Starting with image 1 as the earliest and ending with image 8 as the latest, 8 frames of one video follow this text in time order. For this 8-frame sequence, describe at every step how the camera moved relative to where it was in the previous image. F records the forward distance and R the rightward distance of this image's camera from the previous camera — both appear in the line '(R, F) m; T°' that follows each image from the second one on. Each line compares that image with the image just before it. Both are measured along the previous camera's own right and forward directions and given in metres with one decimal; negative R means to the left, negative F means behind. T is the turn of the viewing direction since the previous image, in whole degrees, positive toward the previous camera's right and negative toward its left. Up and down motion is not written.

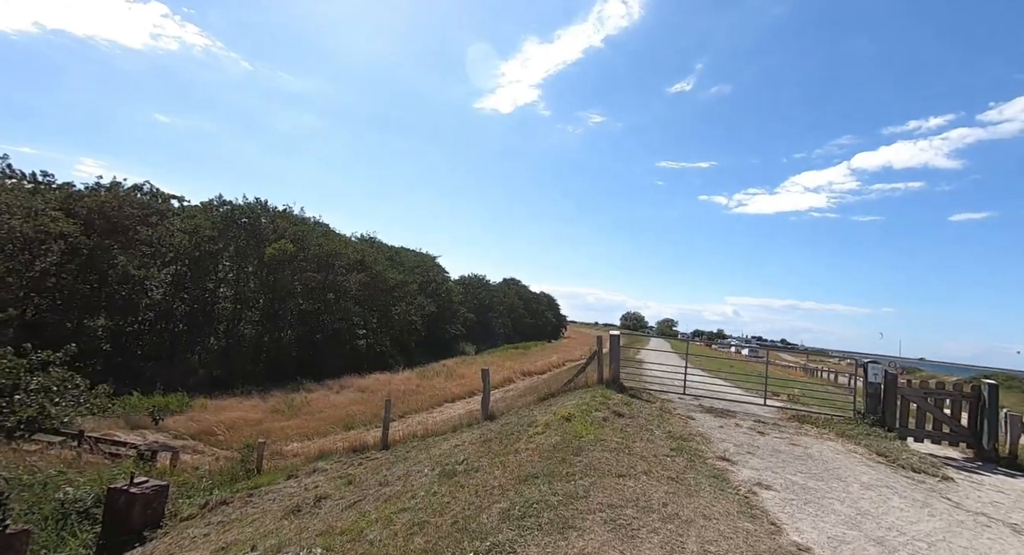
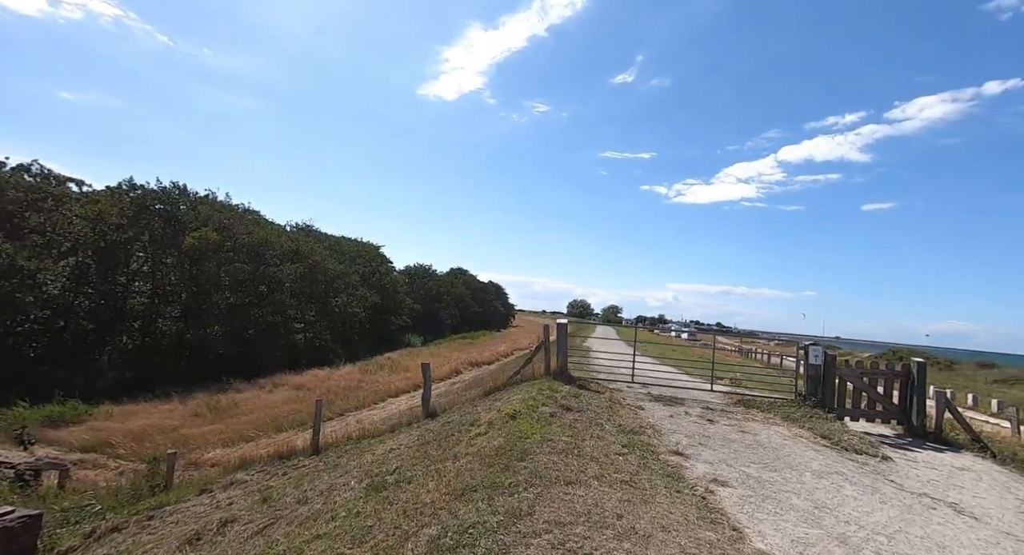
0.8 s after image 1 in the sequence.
(+0.1, +0.5) m; +6°
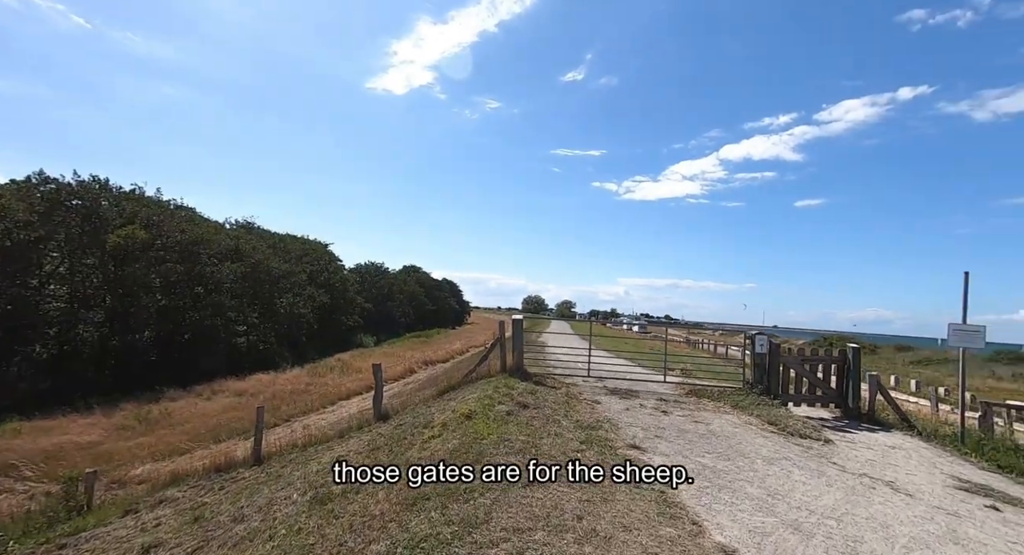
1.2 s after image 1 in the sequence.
(0.0, +0.2) m; +5°
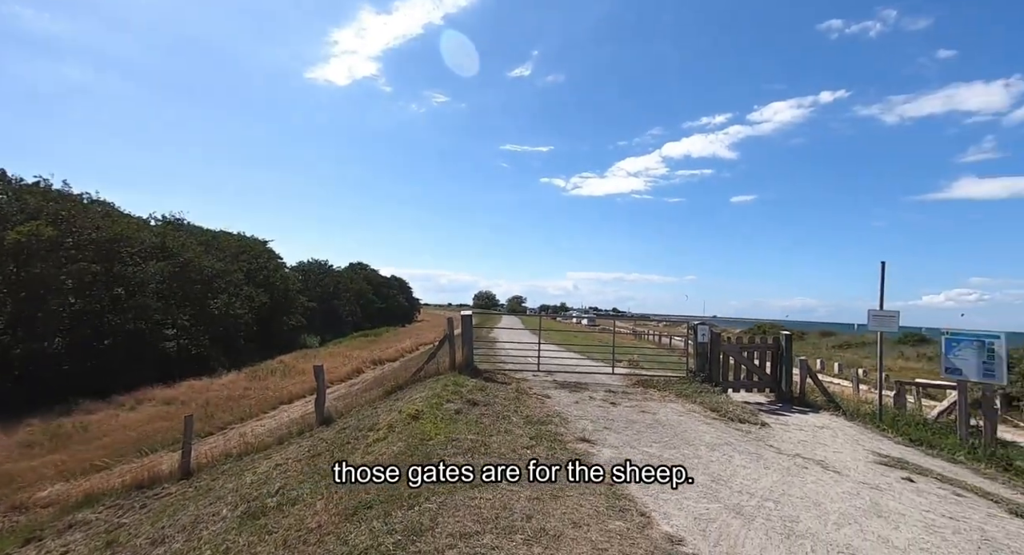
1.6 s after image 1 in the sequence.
(0.0, +0.1) m; +6°
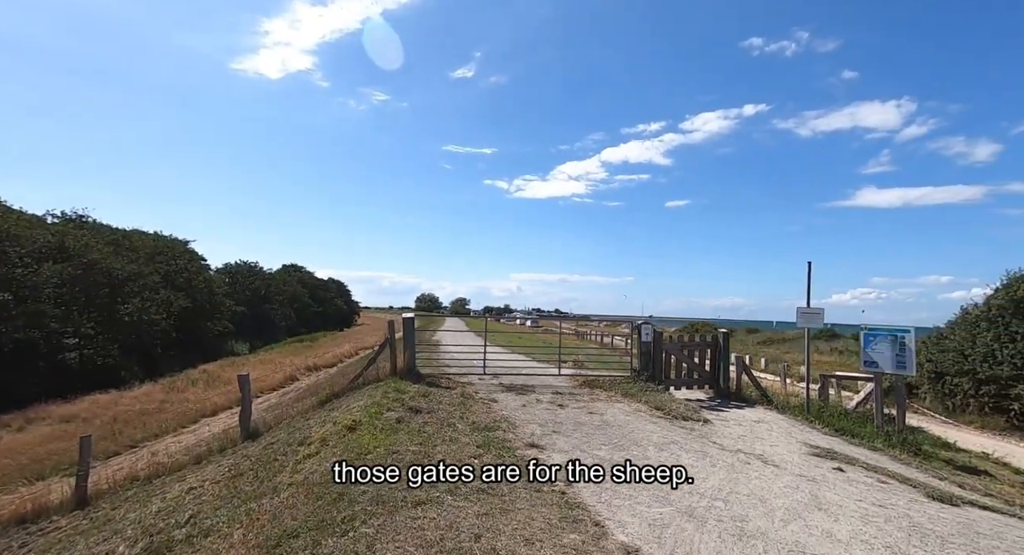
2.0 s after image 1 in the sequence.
(0.0, +0.2) m; +7°
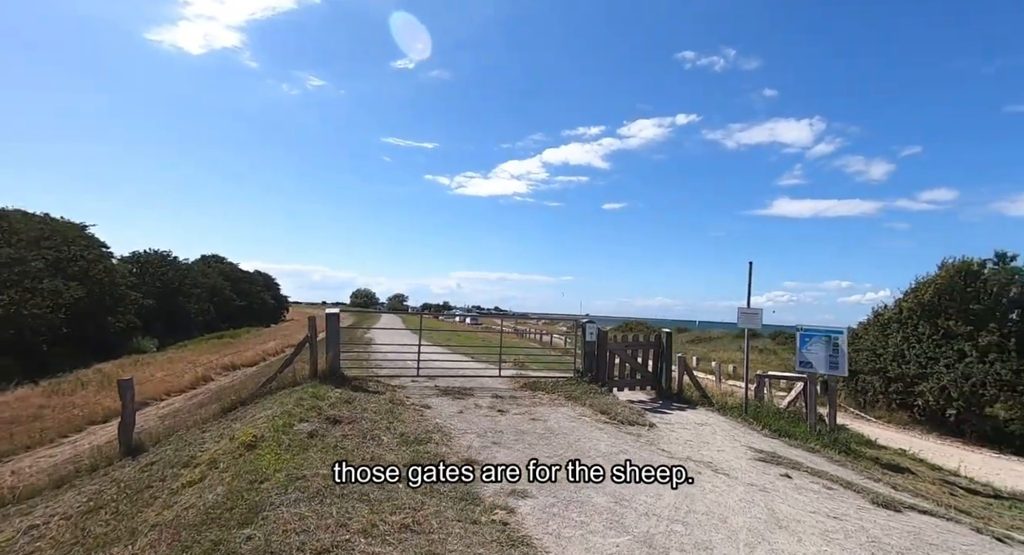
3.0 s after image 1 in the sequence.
(0.0, +0.6) m; +7°
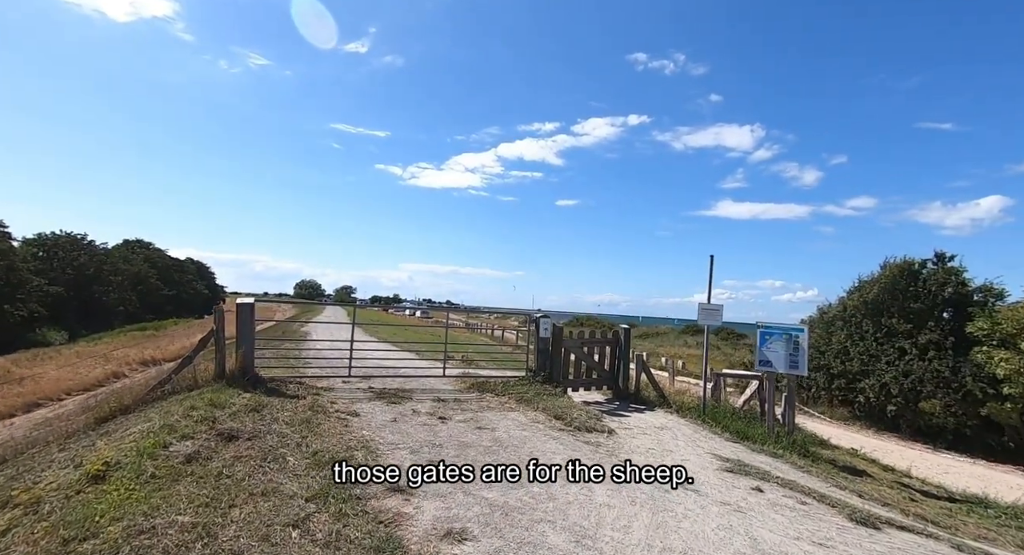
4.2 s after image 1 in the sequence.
(+0.1, +0.9) m; +6°
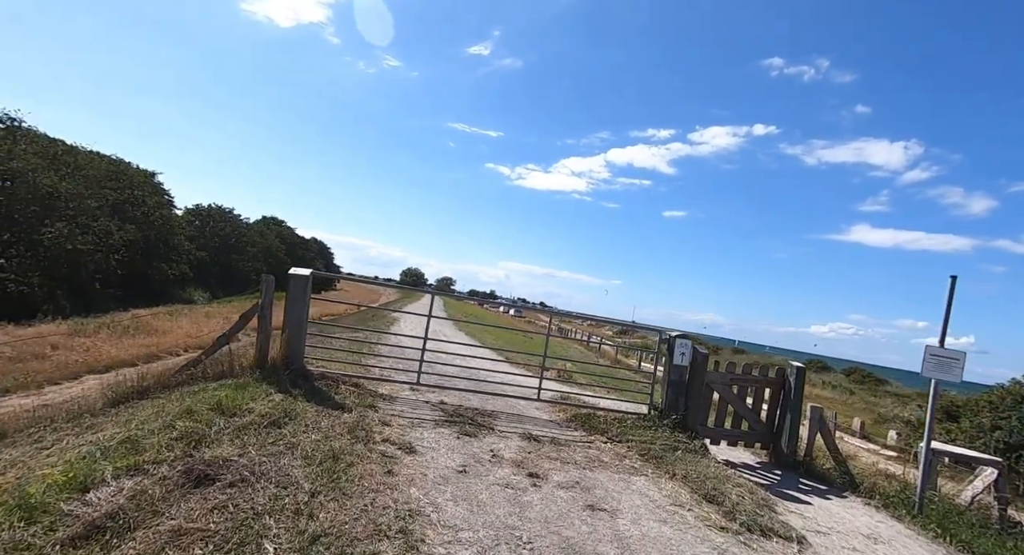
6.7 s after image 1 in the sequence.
(-0.4, +2.1) m; -11°
